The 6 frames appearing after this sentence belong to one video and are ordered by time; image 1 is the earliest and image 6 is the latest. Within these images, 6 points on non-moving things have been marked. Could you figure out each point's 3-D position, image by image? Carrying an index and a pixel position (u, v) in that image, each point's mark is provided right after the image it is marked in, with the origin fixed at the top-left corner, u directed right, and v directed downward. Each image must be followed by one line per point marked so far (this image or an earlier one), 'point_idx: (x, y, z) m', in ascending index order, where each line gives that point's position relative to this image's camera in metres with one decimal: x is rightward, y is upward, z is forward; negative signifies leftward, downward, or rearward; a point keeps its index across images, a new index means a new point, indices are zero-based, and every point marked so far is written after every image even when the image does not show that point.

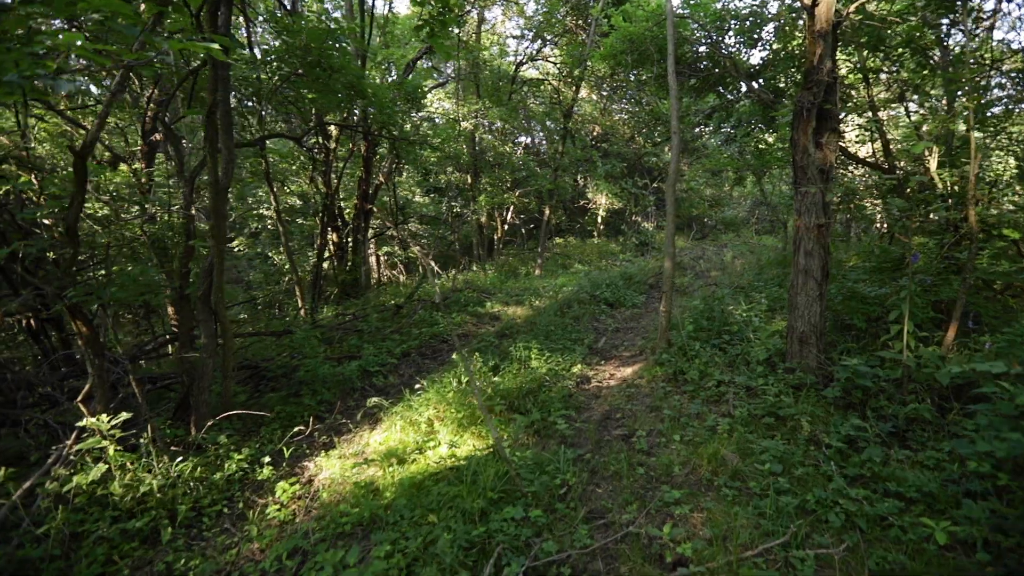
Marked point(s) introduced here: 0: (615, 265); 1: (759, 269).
0: (+2.9, +0.7, +13.8) m
1: (+4.8, +0.3, +9.3) m
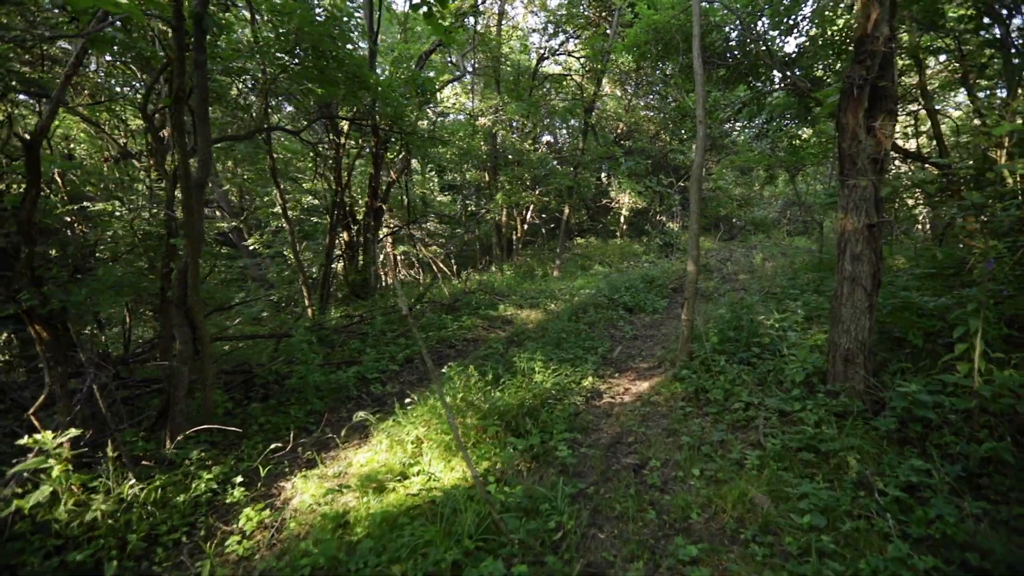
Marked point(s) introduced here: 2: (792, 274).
0: (+3.4, +0.6, +13.1) m
1: (+5.0, +0.2, +8.6) m
2: (+5.0, +0.2, +8.6) m
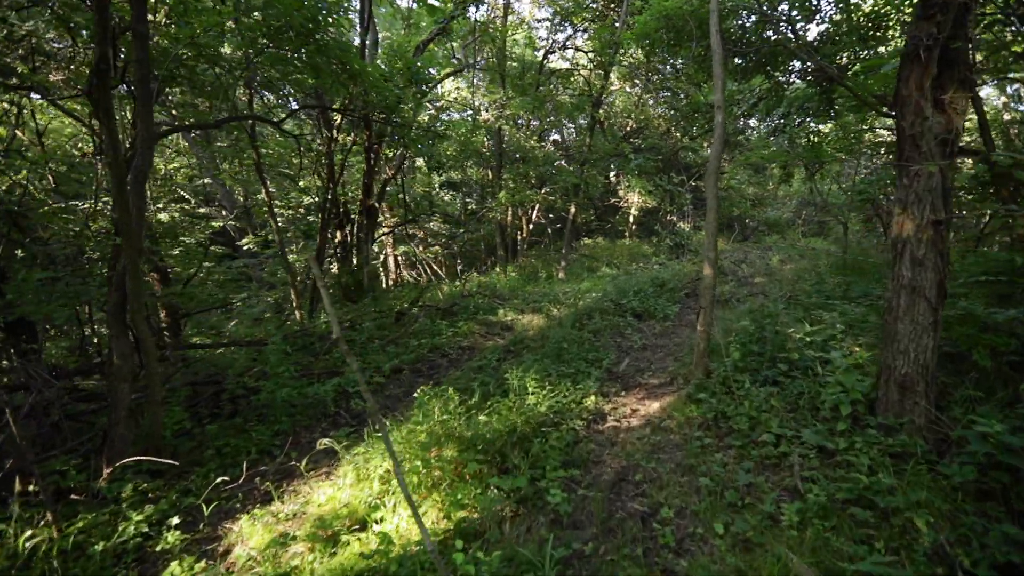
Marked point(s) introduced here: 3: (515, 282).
0: (+3.5, +0.5, +12.5) m
1: (+5.0, +0.2, +7.9) m
2: (+4.9, +0.2, +7.9) m
3: (+0.1, +0.1, +11.8) m
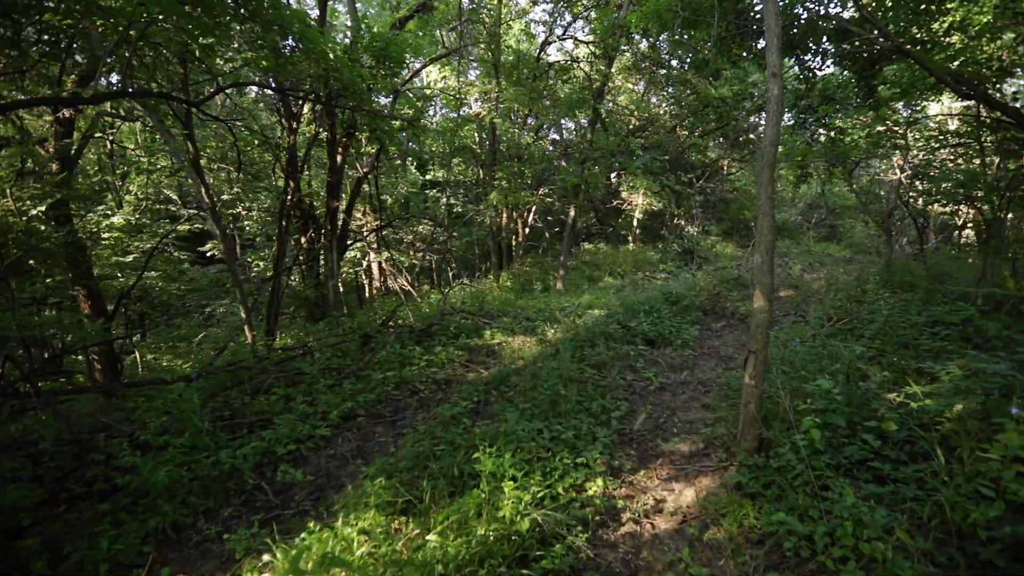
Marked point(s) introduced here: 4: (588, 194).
0: (+3.3, +0.2, +11.2) m
1: (+4.8, -0.1, +6.6) m
2: (+4.8, -0.1, +6.6) m
3: (-0.1, -0.1, +10.5) m
4: (+2.1, +2.6, +13.0) m
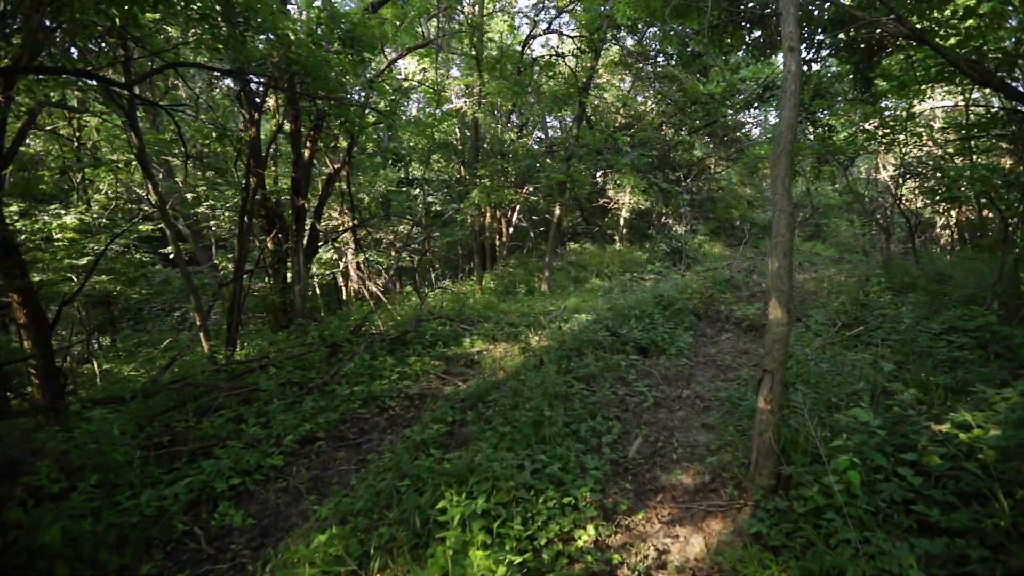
0: (+2.9, +0.2, +10.7) m
1: (+4.6, -0.1, +6.2) m
2: (+4.5, -0.1, +6.2) m
3: (-0.5, -0.2, +9.9) m
4: (+1.6, +2.5, +12.6) m
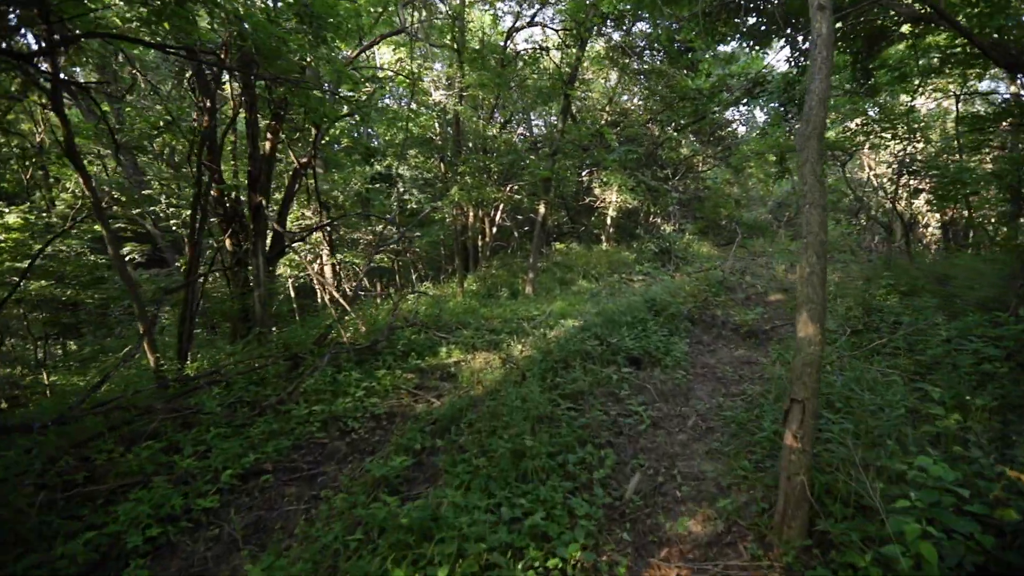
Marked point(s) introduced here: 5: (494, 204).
0: (+2.5, +0.1, +10.2) m
1: (+4.3, -0.2, +5.8) m
2: (+4.3, -0.2, +5.8) m
3: (-0.8, -0.3, +9.4) m
4: (+1.2, +2.5, +12.0) m
5: (-0.4, +2.1, +12.1) m
